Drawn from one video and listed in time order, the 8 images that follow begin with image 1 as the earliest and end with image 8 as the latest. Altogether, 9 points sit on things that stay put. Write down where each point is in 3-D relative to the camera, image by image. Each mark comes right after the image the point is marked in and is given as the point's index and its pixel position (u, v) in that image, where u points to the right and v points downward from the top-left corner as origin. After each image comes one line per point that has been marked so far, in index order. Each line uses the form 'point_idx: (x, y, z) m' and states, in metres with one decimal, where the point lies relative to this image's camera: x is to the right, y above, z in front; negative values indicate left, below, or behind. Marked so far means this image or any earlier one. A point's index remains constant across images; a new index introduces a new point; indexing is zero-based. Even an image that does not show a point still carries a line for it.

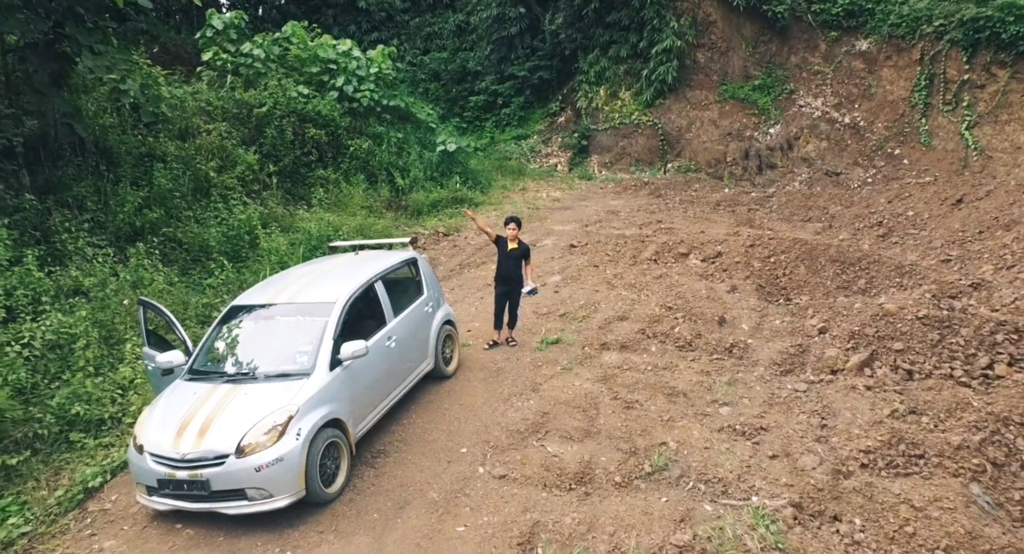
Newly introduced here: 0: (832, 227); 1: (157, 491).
0: (+5.0, +0.8, +9.3) m
1: (-1.9, -1.1, +3.2) m
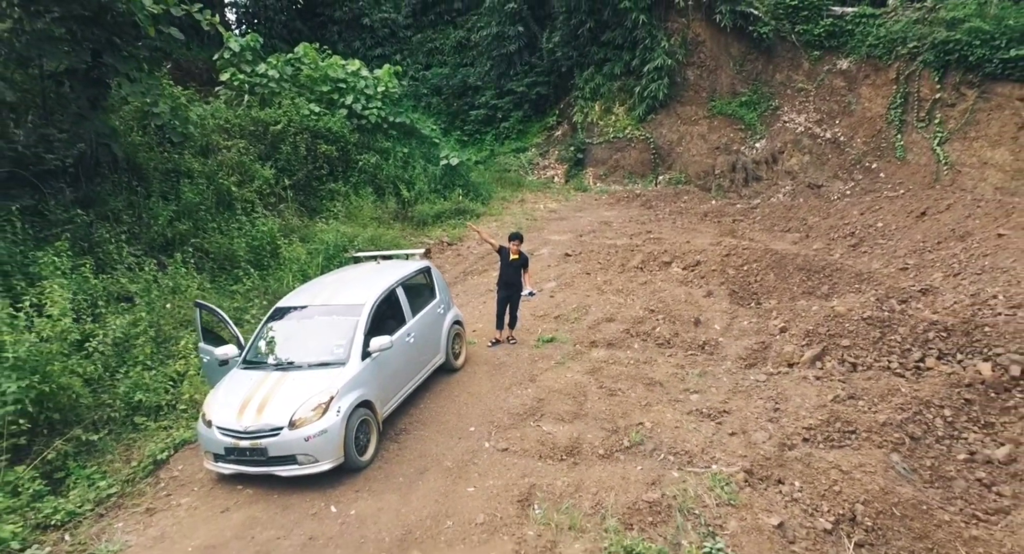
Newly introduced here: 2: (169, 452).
0: (+5.0, +0.7, +10.0) m
1: (-1.9, -1.2, +3.9) m
2: (-2.6, -1.3, +4.5) m
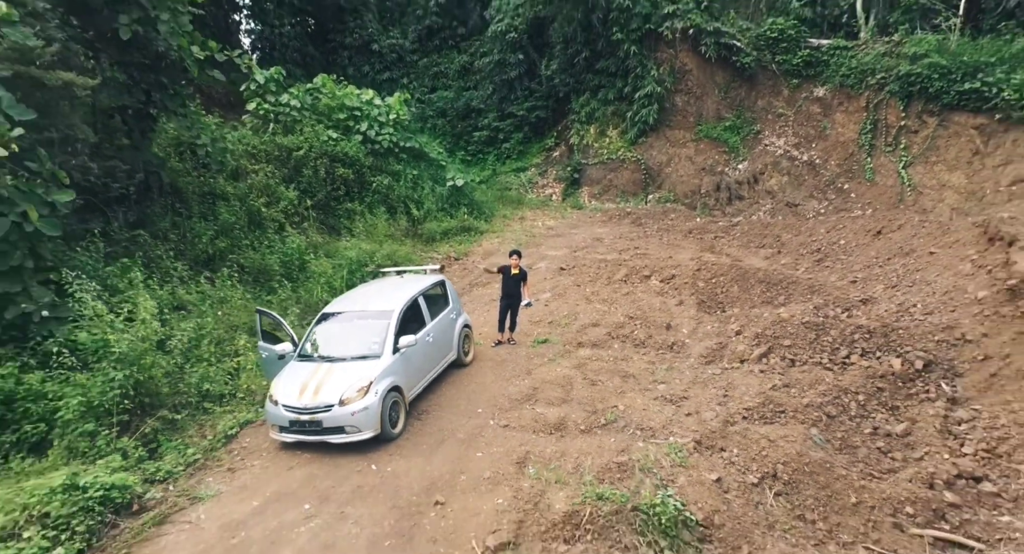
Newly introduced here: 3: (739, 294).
0: (+5.0, +0.5, +11.1) m
1: (-1.9, -1.3, +5.0) m
2: (-2.6, -1.4, +5.6) m
3: (+3.0, -0.2, +8.0) m
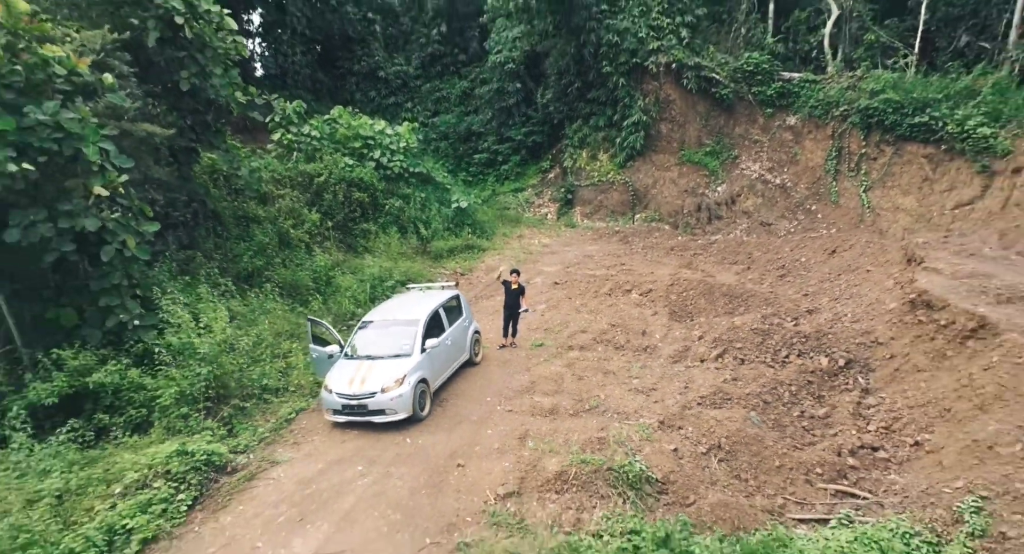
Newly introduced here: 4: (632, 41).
0: (+5.0, +0.2, +12.6) m
1: (-1.9, -1.4, +6.4) m
2: (-2.5, -1.6, +7.0) m
3: (+3.1, -0.4, +9.4) m
4: (+3.6, +7.2, +18.1) m
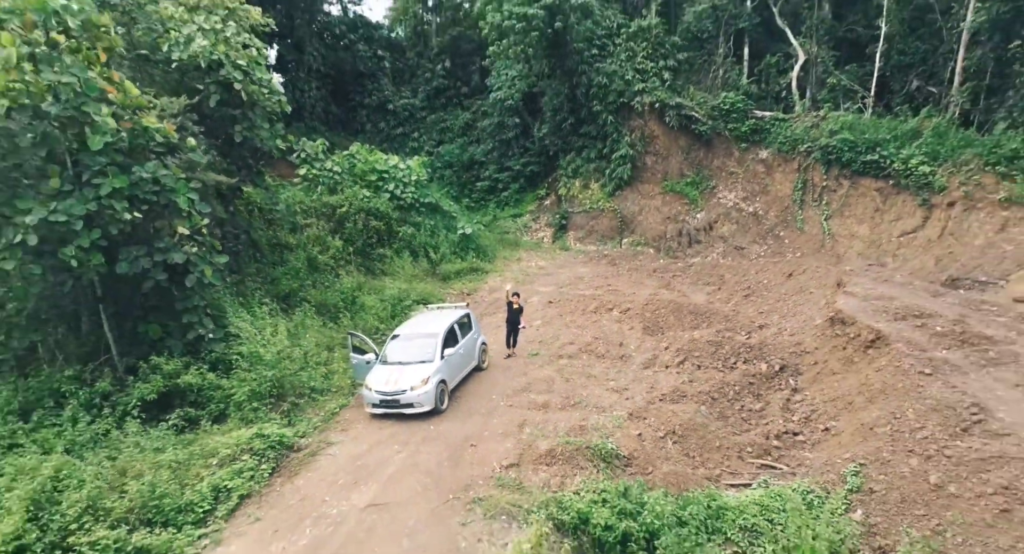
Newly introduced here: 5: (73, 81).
0: (+5.0, -0.3, +14.4) m
1: (-1.9, -1.8, +8.2) m
2: (-2.5, -1.9, +8.7) m
3: (+3.1, -0.8, +11.2) m
4: (+3.6, +6.5, +20.1) m
5: (-5.7, +2.5, +7.9) m
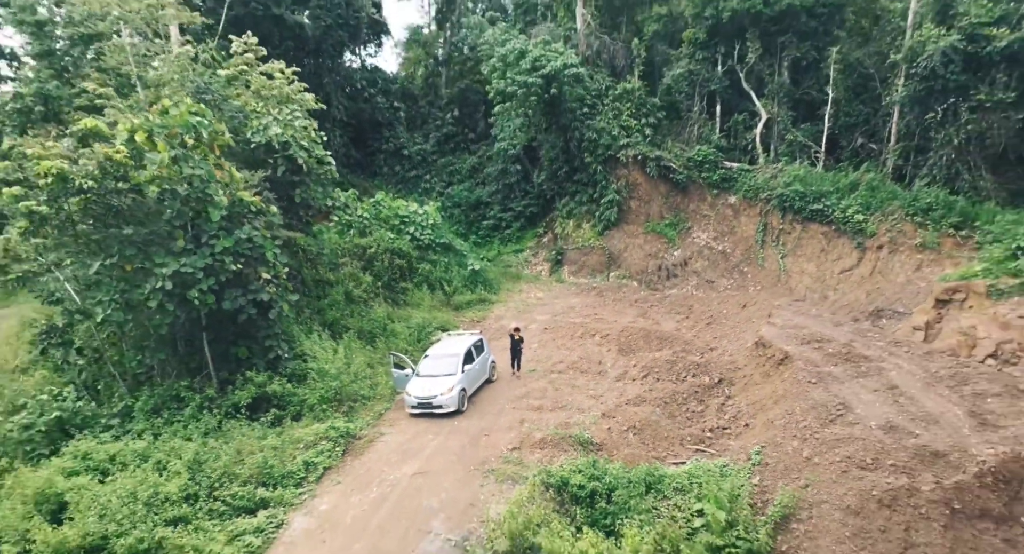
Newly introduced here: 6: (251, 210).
0: (+5.0, -1.2, +17.2) m
1: (-1.8, -2.4, +11.0) m
2: (-2.5, -2.6, +11.5) m
3: (+3.1, -1.6, +14.0) m
4: (+3.7, +5.4, +23.2) m
5: (-5.7, +1.9, +10.9) m
6: (-5.2, +1.3, +11.9) m
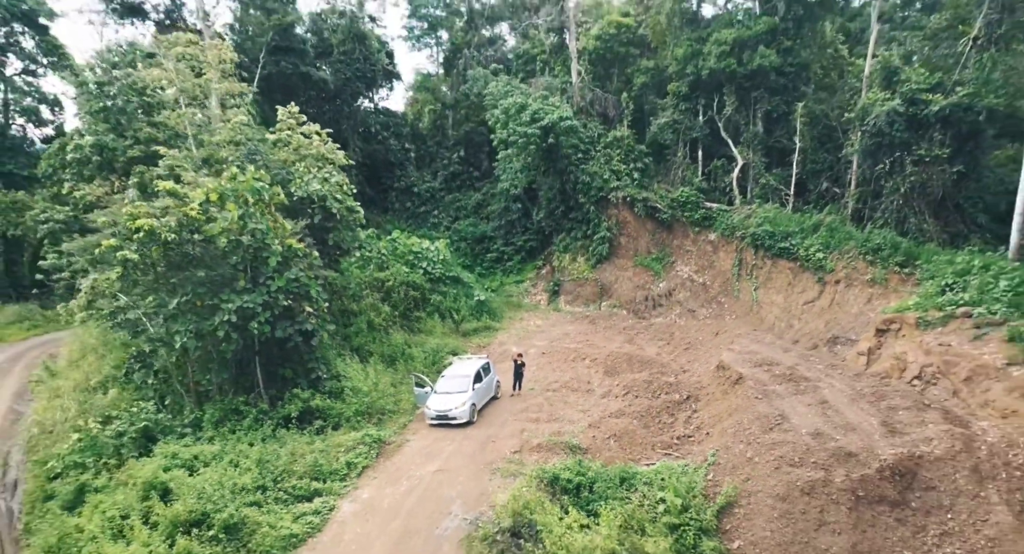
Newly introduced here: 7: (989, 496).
0: (+5.1, -2.2, +19.5) m
1: (-1.8, -3.2, +13.2) m
2: (-2.4, -3.4, +13.8) m
3: (+3.2, -2.5, +16.3) m
4: (+3.8, +4.2, +25.7) m
5: (-5.6, +1.1, +13.3) m
6: (-5.1, +0.5, +14.4) m
7: (+8.0, -3.7, +10.0) m
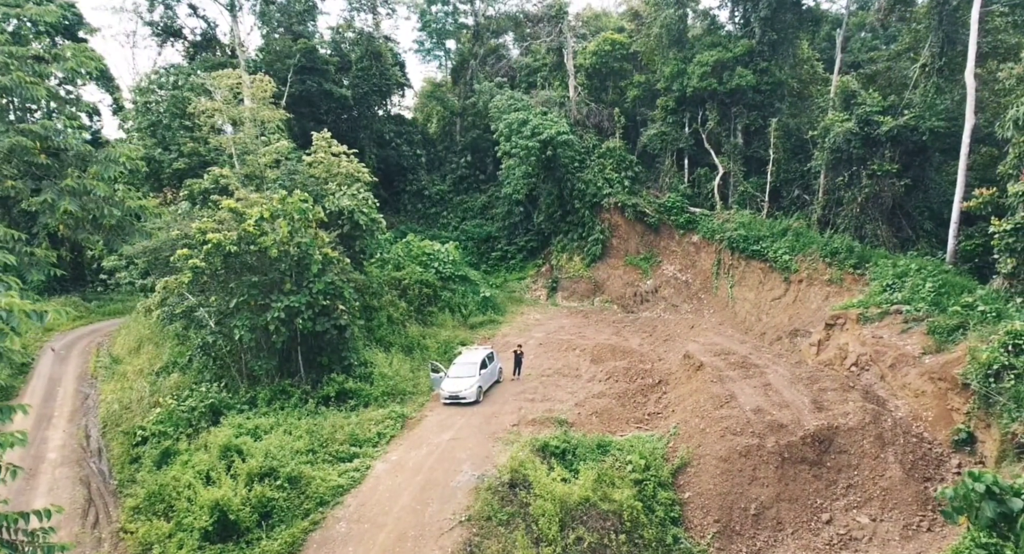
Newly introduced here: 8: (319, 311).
0: (+5.2, -2.2, +22.2) m
1: (-1.8, -3.3, +16.0) m
2: (-2.4, -3.5, +16.6) m
3: (+3.2, -2.5, +19.0) m
4: (+3.9, +4.3, +28.3) m
5: (-5.6, +1.0, +16.0) m
6: (-5.1, +0.4, +17.1) m
7: (+8.0, -3.9, +12.7) m
8: (-5.4, -0.9, +16.5) m
